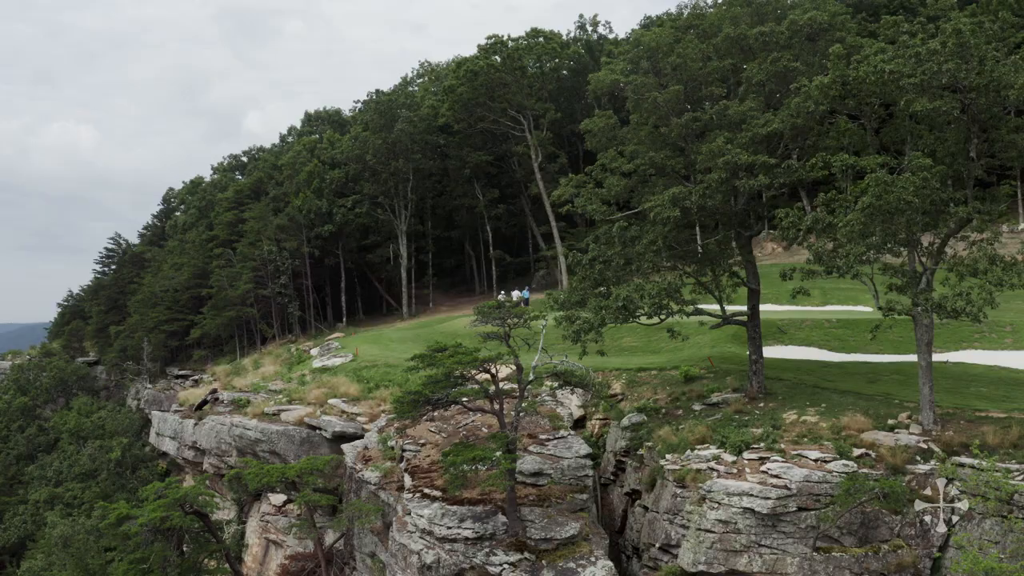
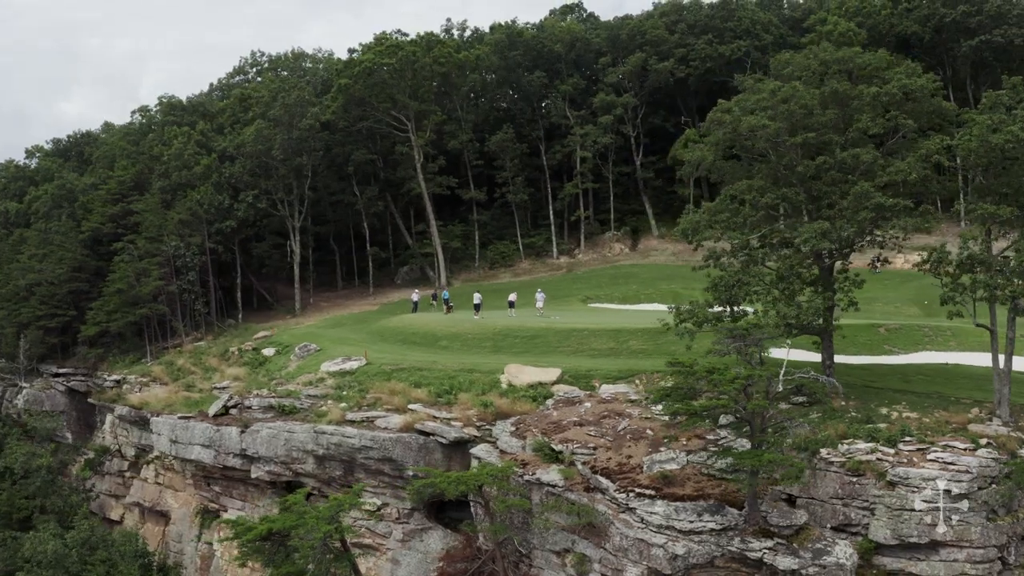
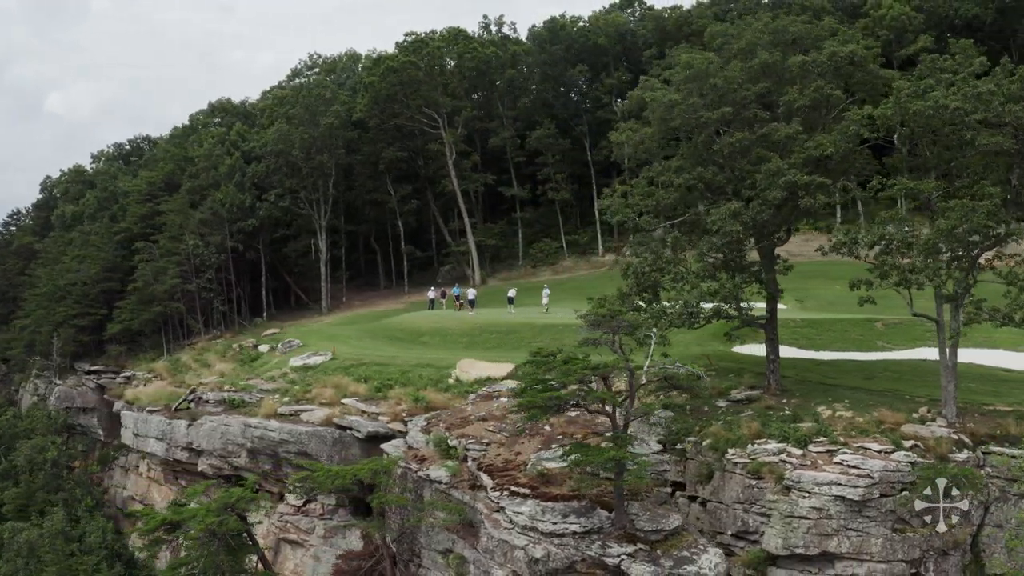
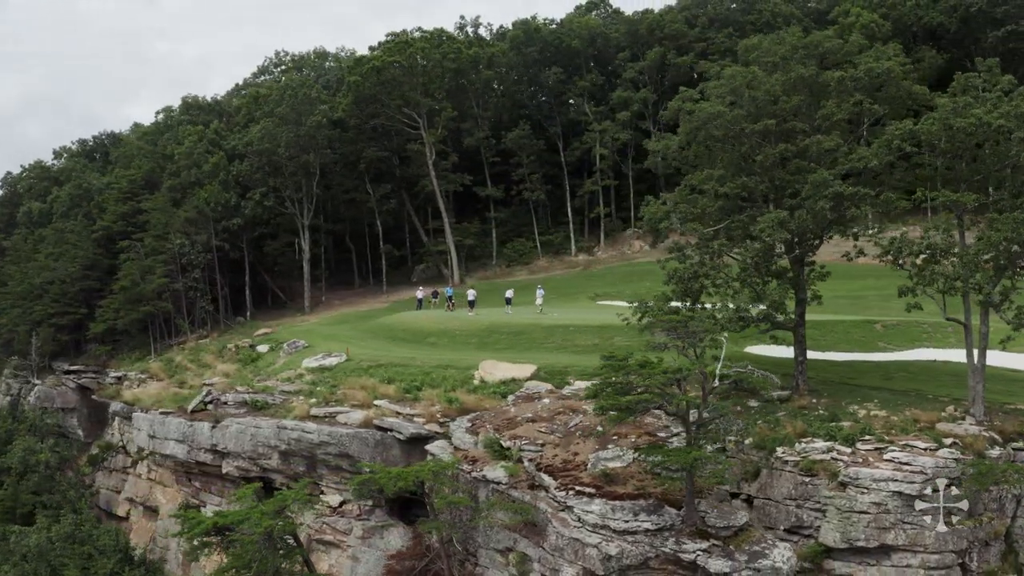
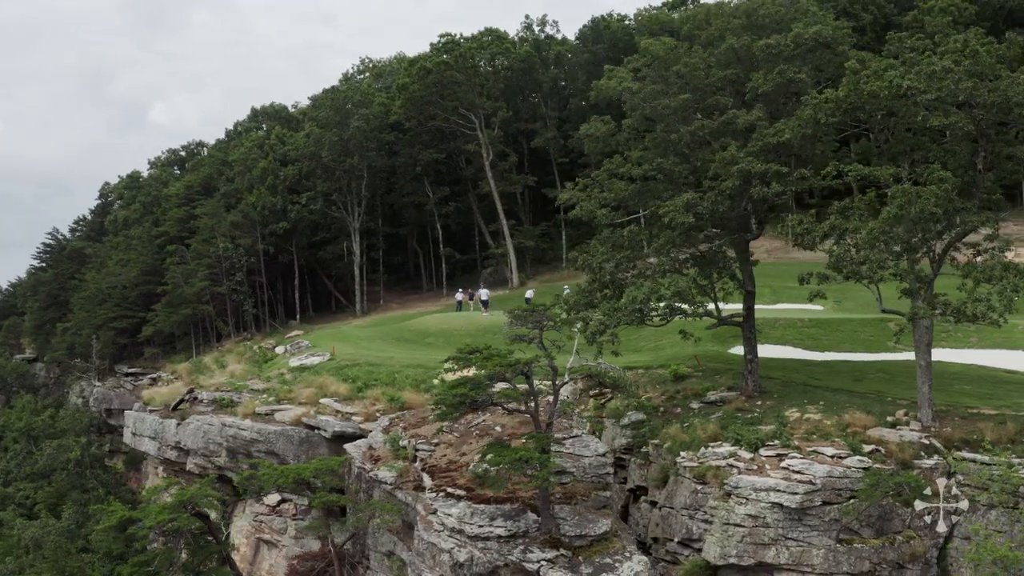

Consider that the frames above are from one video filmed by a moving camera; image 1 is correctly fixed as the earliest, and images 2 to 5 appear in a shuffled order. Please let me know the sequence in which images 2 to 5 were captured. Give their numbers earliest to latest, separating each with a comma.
5, 3, 4, 2
